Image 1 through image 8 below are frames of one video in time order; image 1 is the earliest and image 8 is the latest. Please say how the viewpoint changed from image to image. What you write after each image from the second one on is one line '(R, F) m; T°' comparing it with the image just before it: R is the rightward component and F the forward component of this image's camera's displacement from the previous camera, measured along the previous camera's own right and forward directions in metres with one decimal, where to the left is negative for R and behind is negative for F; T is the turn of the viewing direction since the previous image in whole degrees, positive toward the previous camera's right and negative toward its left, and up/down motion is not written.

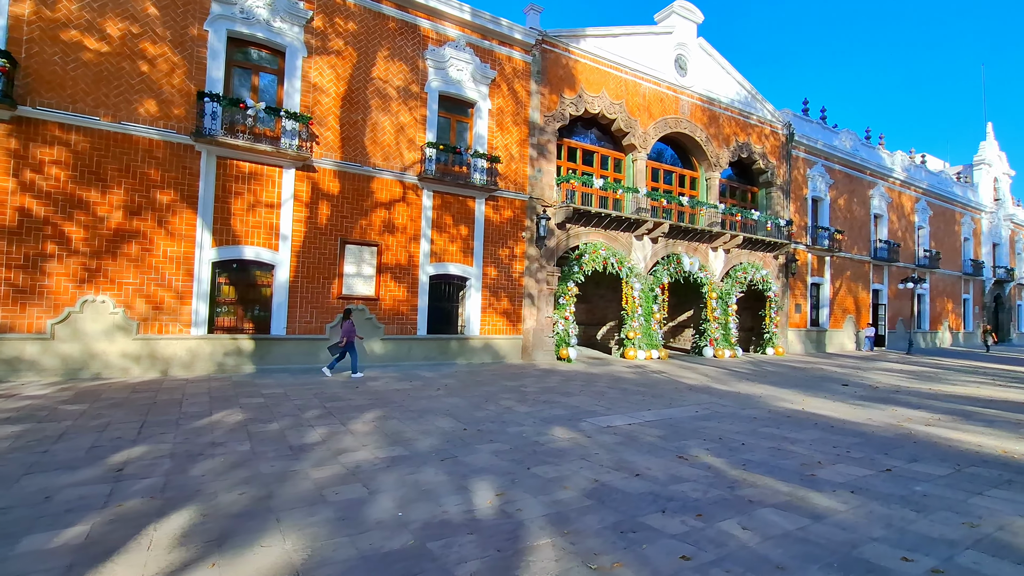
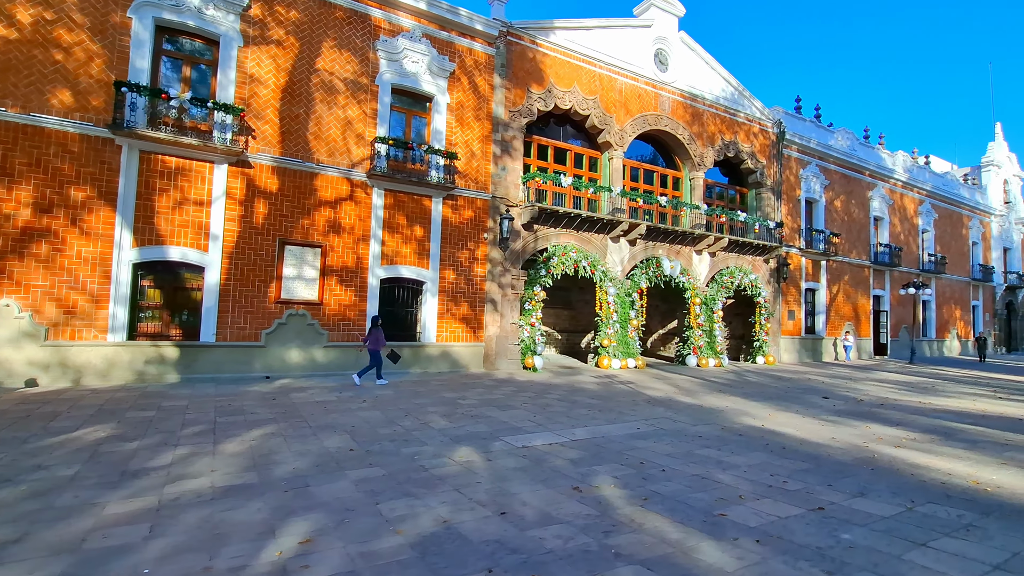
(+1.4, +0.9) m; -1°
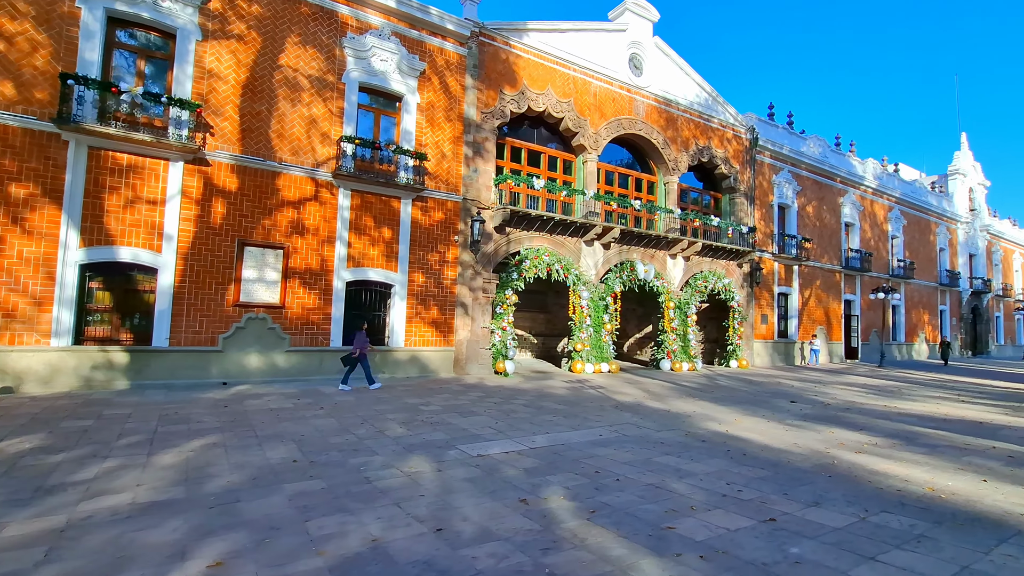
(+0.3, +0.2) m; +2°
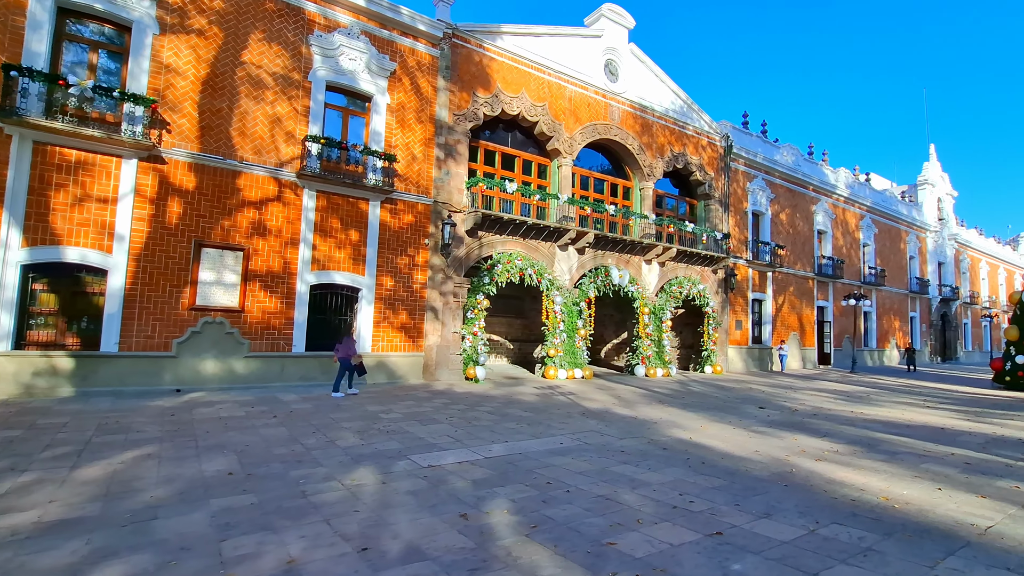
(+0.4, +0.2) m; +2°
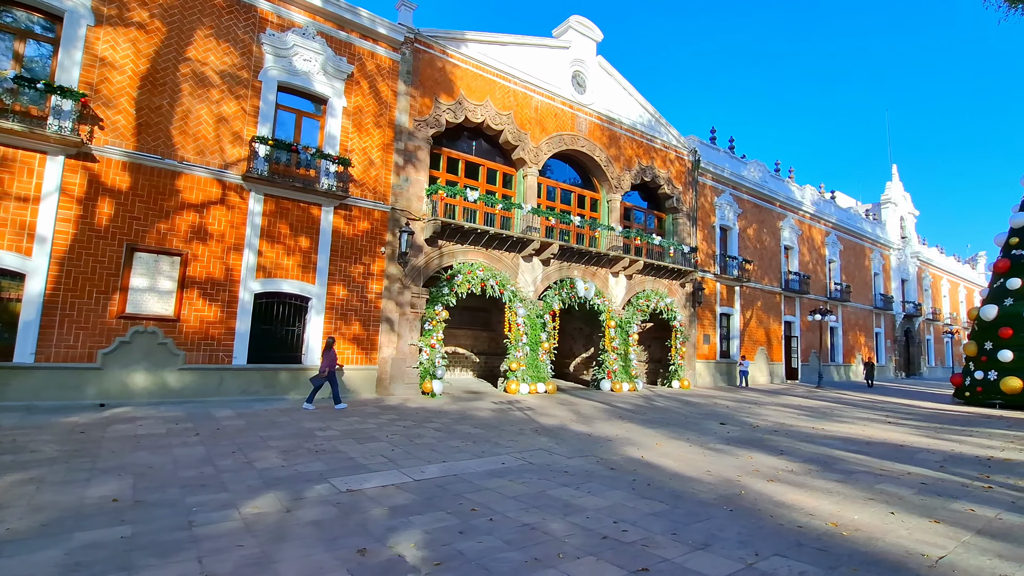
(+0.5, +0.4) m; +2°
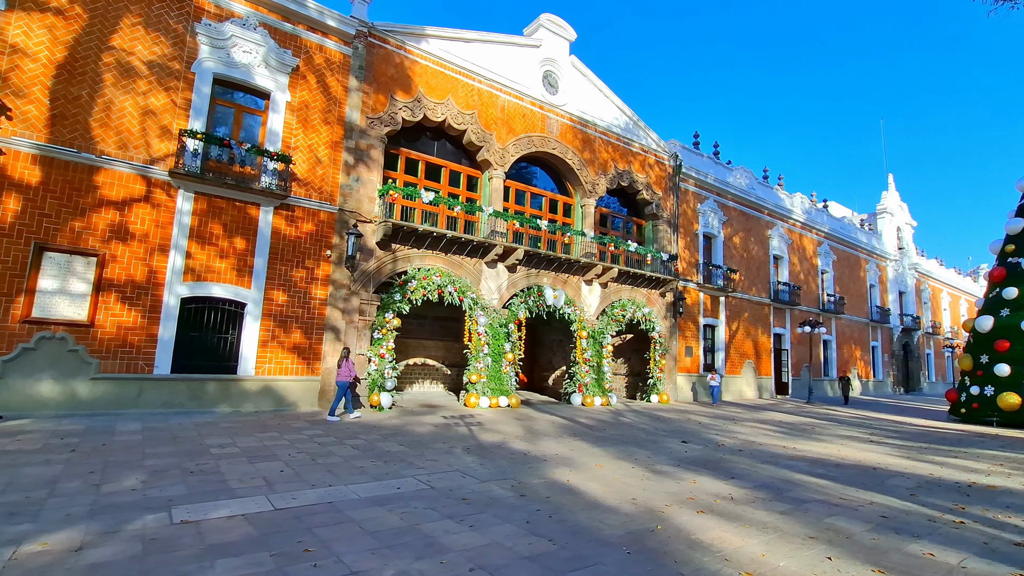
(+1.2, +0.8) m; 0°
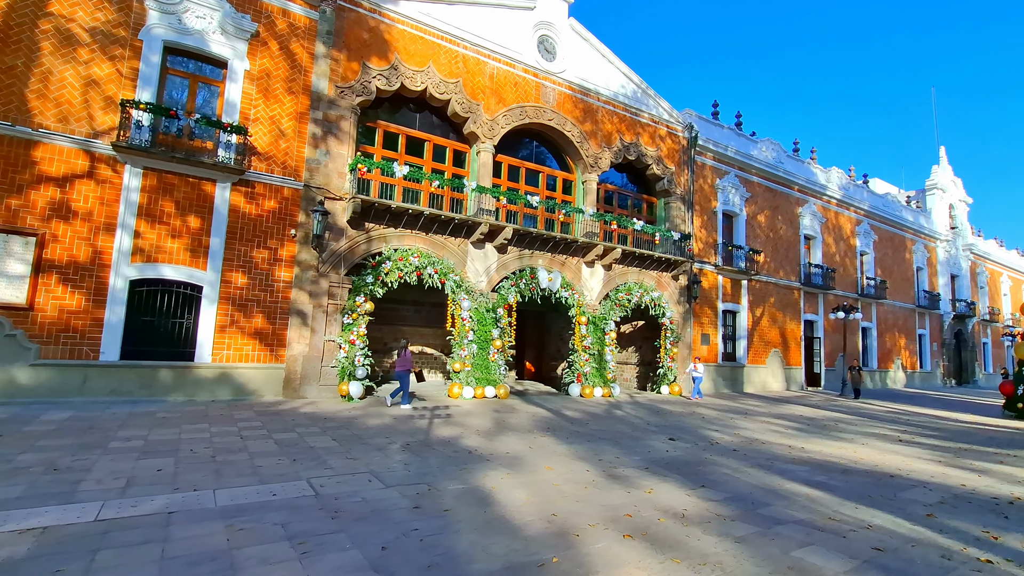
(+1.3, +1.1) m; -4°
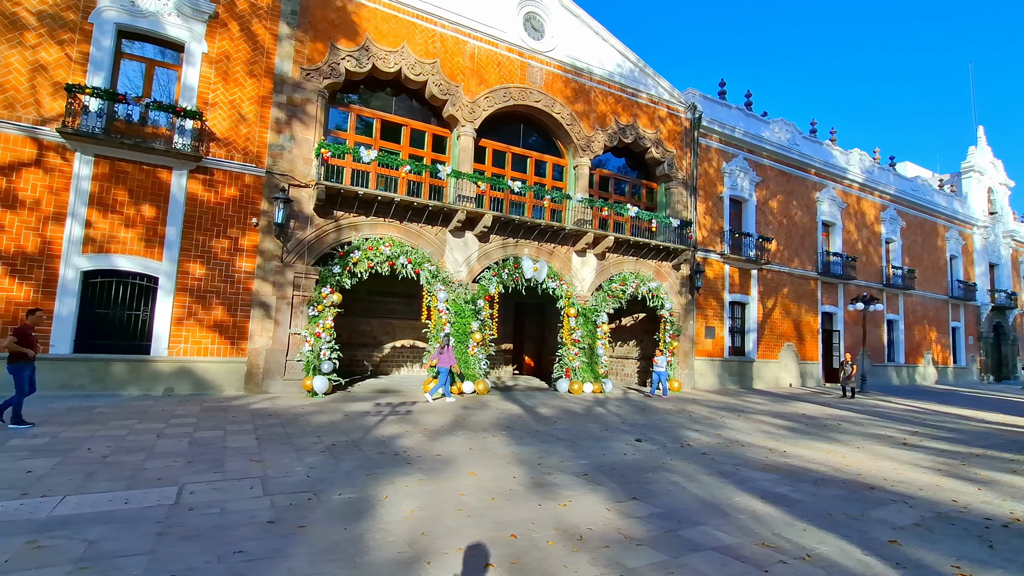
(+1.2, +0.7) m; -3°
